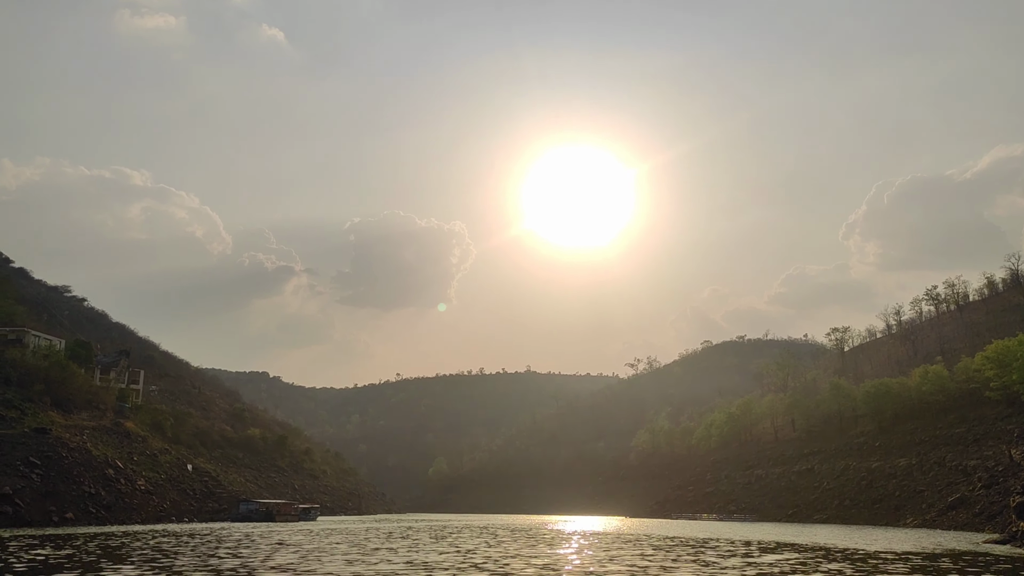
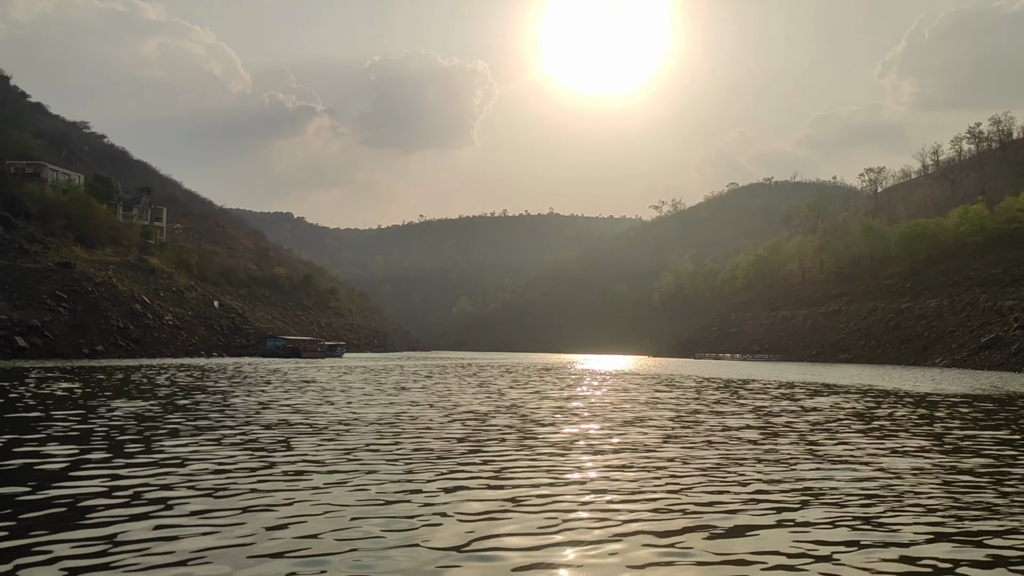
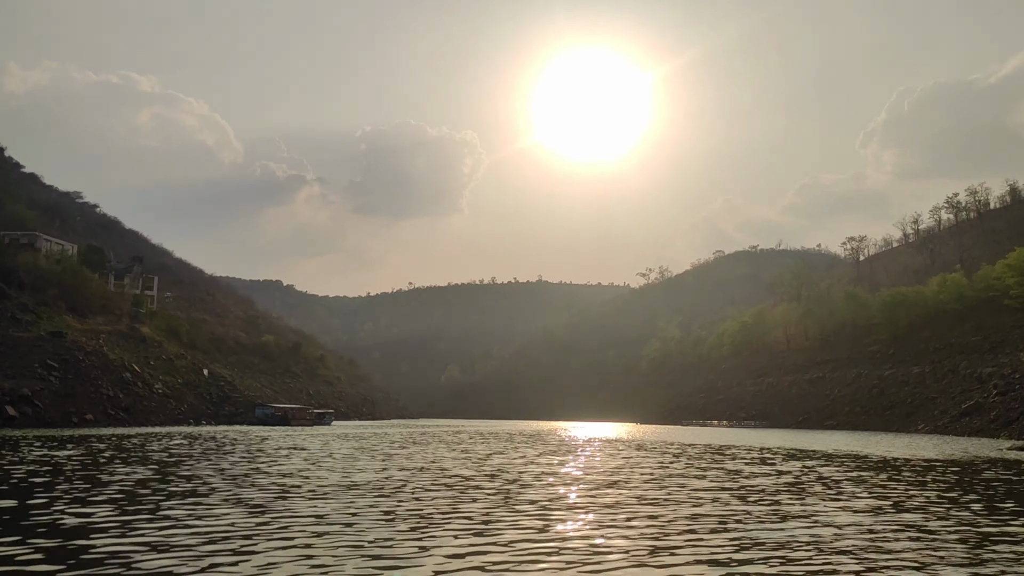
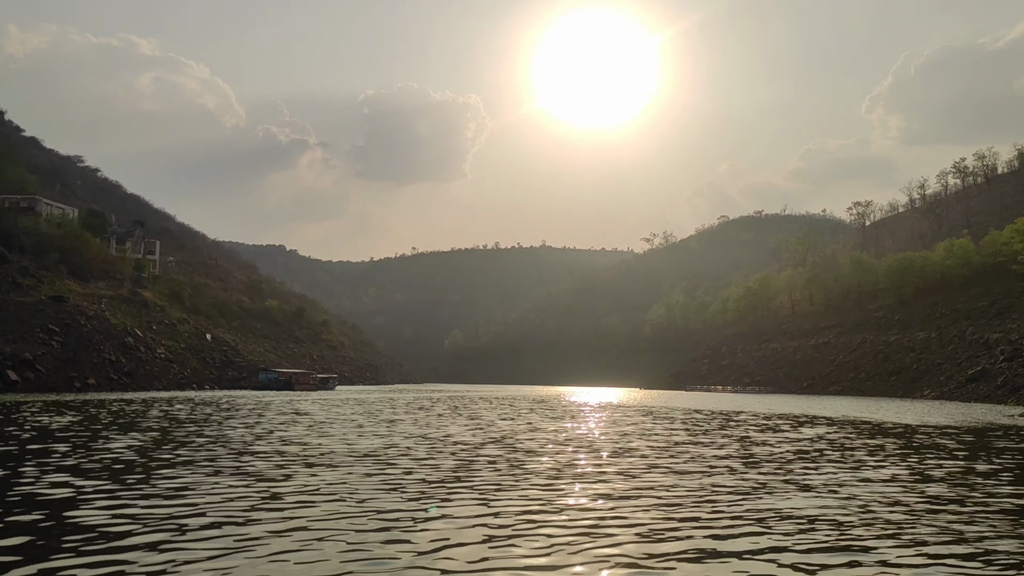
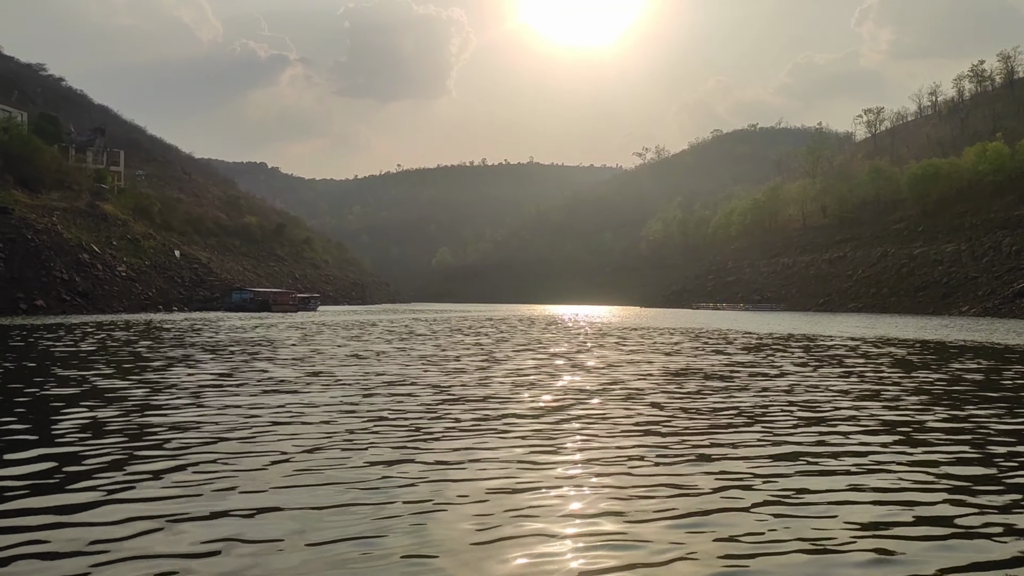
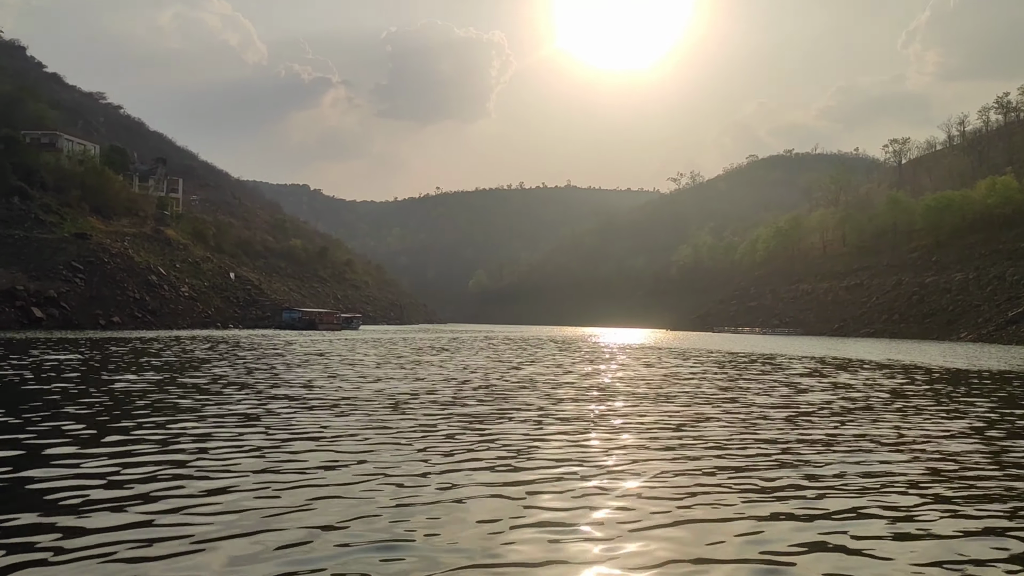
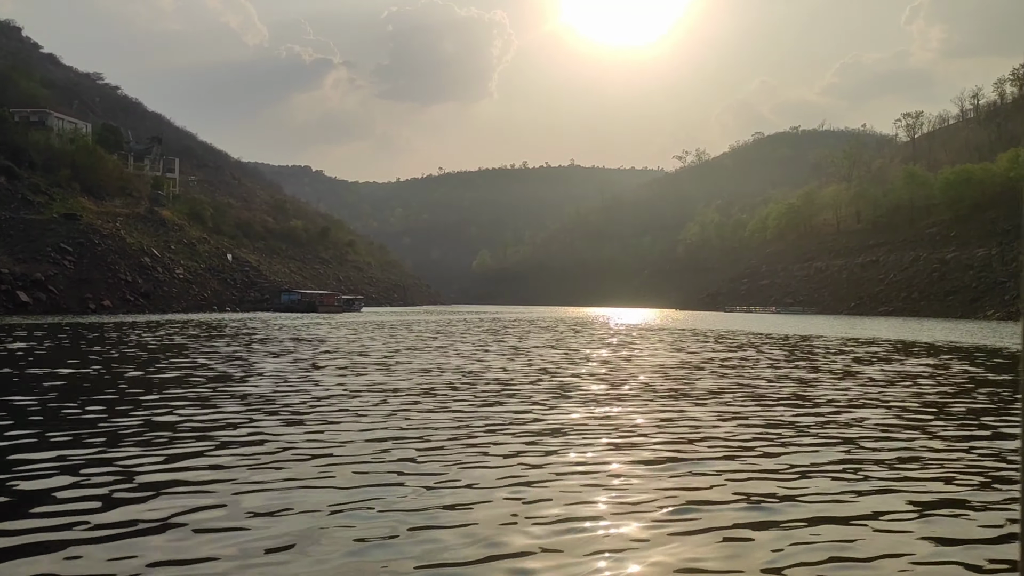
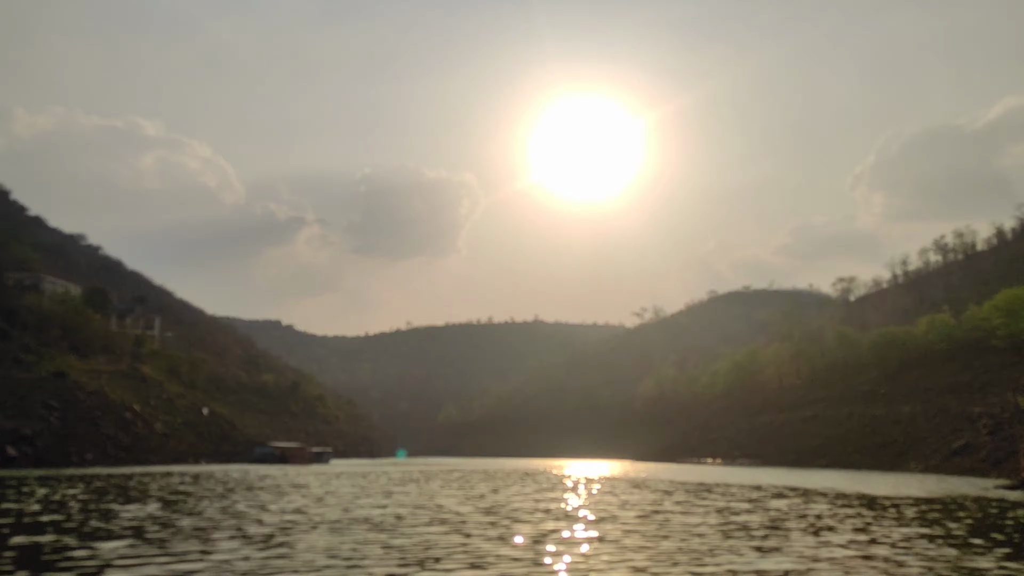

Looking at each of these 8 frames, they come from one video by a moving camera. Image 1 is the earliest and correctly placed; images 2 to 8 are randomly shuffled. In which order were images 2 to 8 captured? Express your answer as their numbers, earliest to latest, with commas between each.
8, 3, 4, 2, 6, 7, 5
